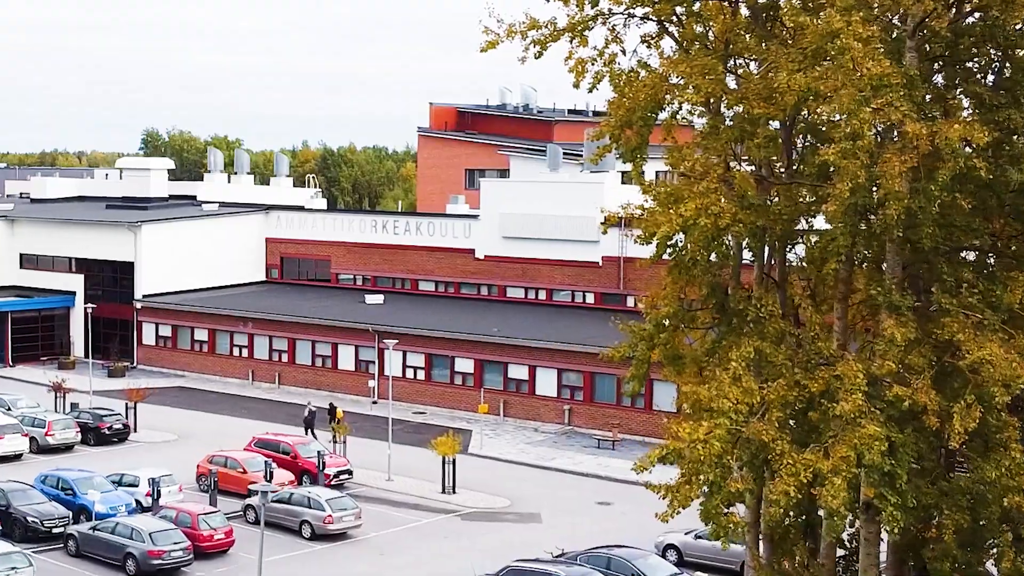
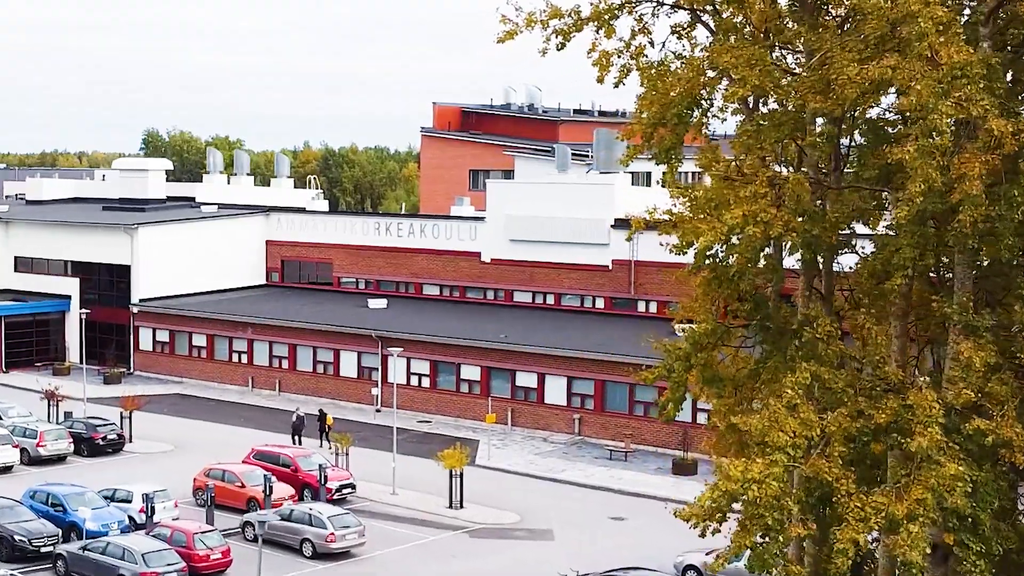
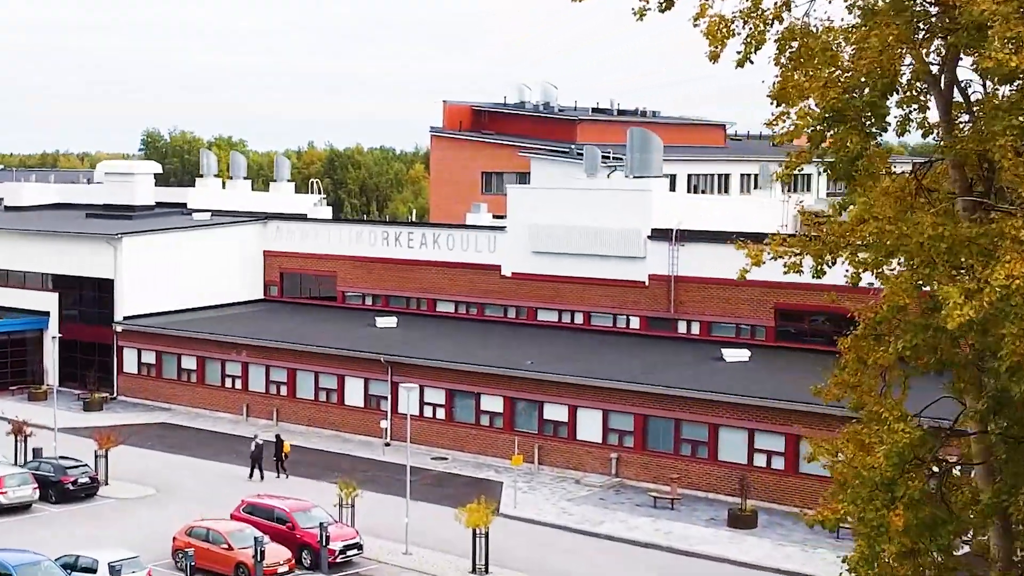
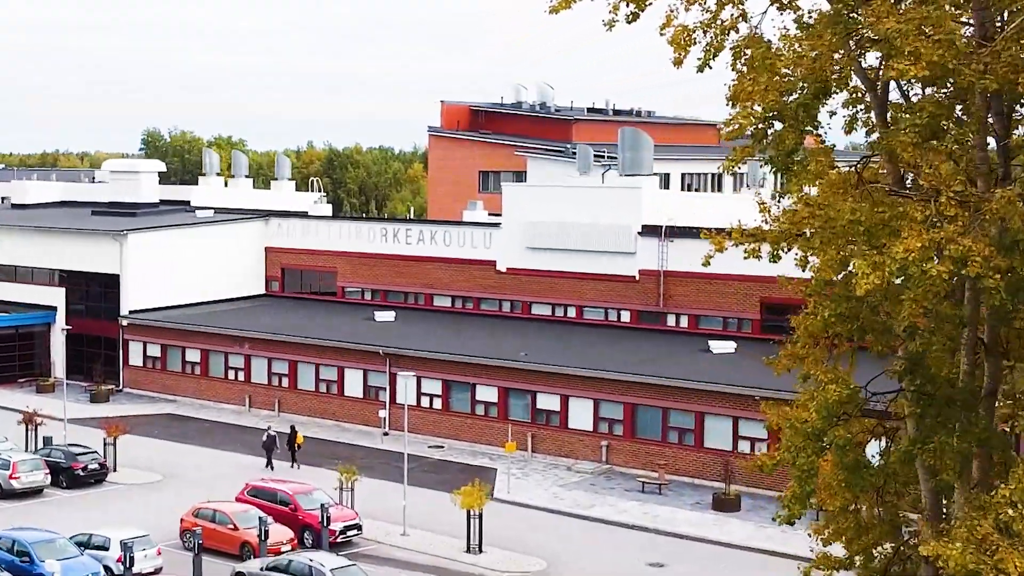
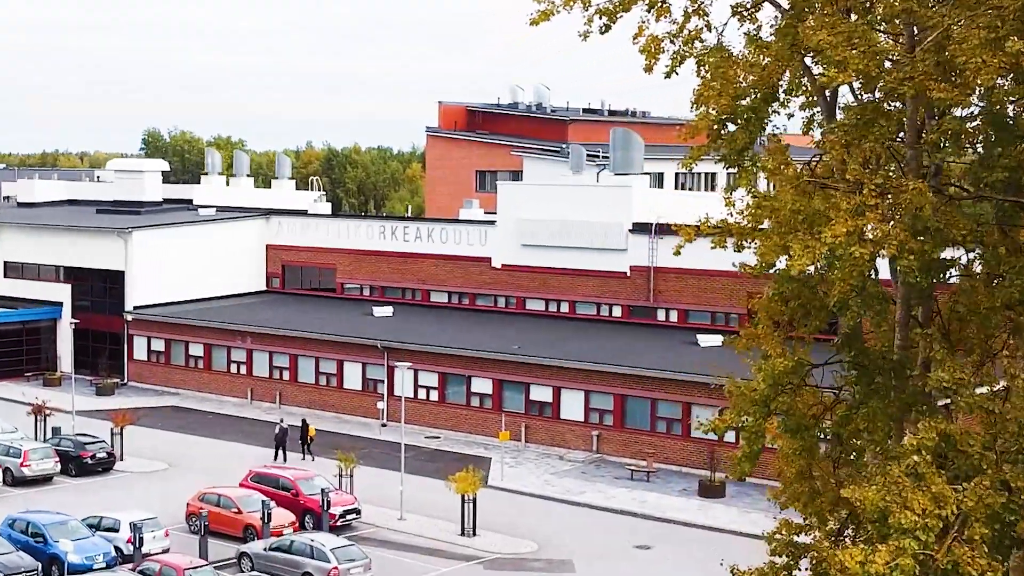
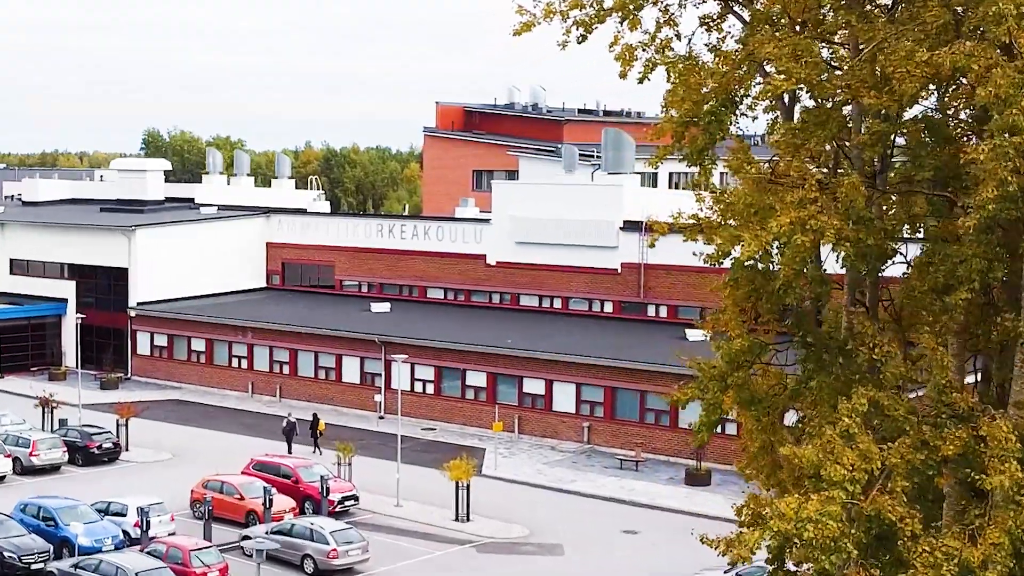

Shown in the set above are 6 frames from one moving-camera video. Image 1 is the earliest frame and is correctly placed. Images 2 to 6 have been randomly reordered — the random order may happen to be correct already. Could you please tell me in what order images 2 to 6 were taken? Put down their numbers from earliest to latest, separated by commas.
2, 6, 5, 4, 3
